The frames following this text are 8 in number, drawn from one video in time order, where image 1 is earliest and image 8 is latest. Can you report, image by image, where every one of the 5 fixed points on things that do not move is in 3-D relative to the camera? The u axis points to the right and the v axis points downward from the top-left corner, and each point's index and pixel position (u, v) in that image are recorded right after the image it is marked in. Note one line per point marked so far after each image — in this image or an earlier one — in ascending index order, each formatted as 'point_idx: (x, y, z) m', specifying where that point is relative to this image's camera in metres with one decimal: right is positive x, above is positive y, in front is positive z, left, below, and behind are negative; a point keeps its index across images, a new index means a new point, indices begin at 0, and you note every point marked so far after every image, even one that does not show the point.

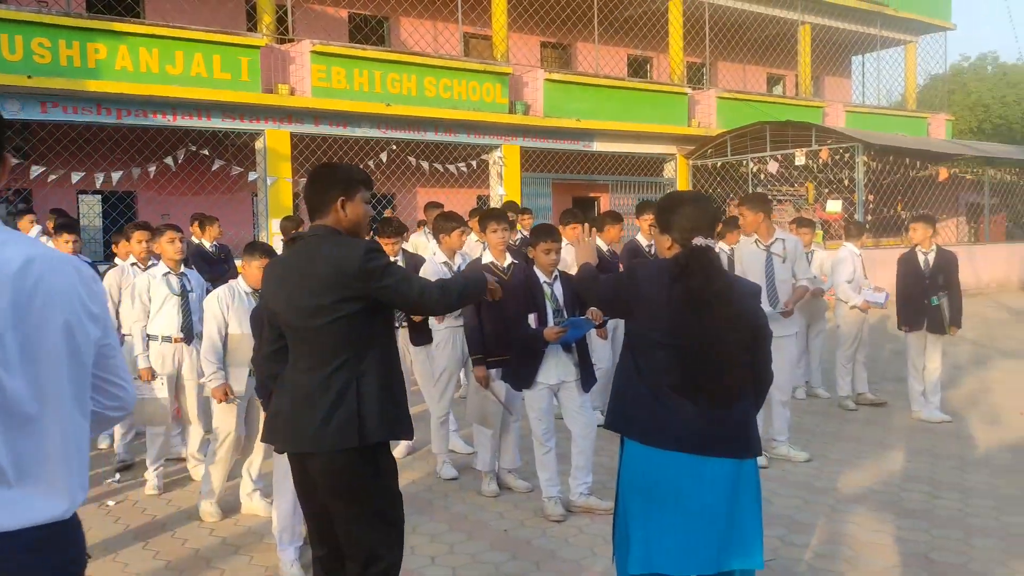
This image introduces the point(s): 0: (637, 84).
0: (+2.7, +4.5, +18.2) m
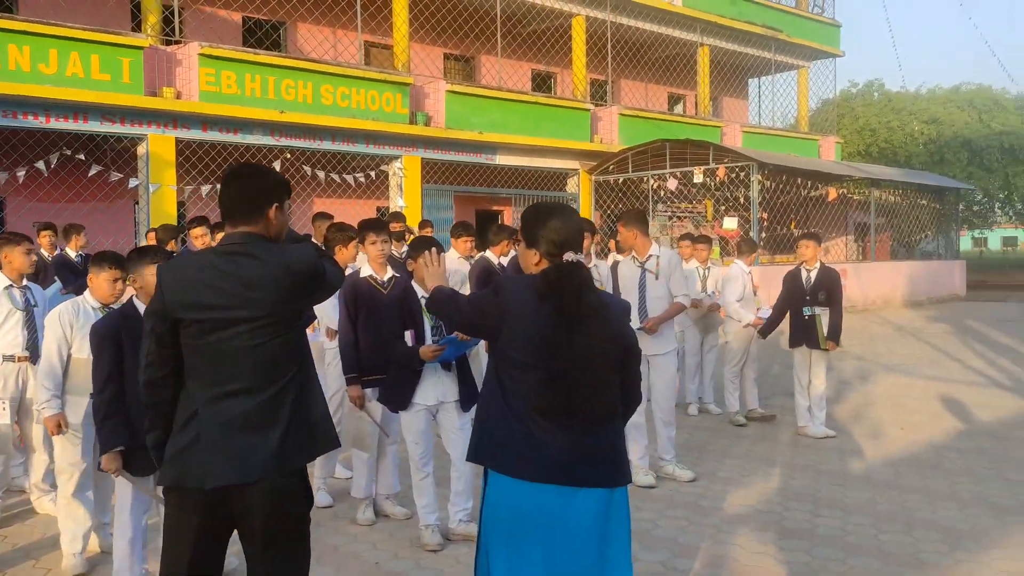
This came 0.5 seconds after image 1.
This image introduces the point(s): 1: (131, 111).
0: (+0.6, +4.1, +18.2) m
1: (-5.7, +2.7, +12.6) m
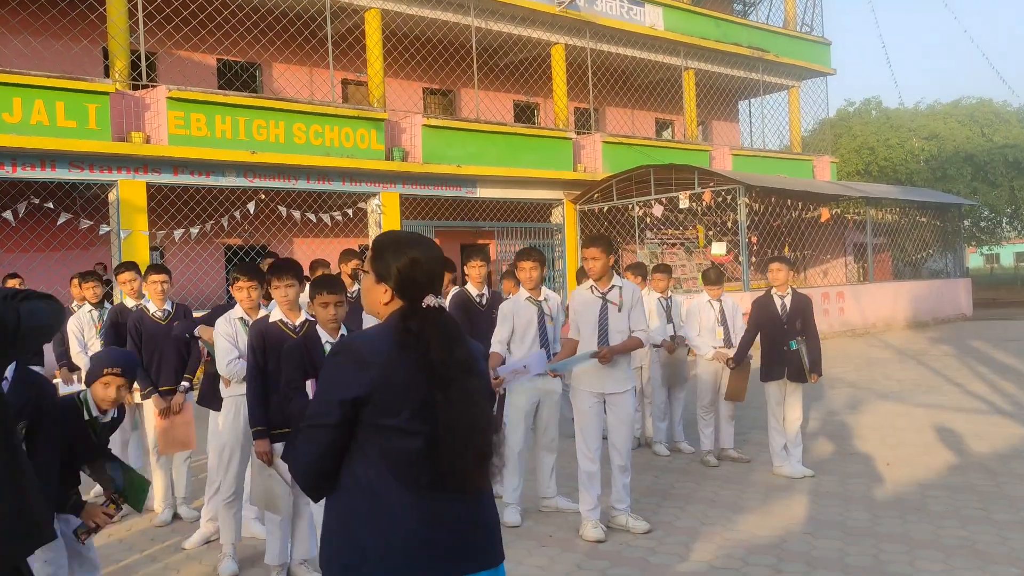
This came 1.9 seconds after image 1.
0: (+0.2, +3.4, +17.9) m
1: (-6.1, +1.9, +12.3) m
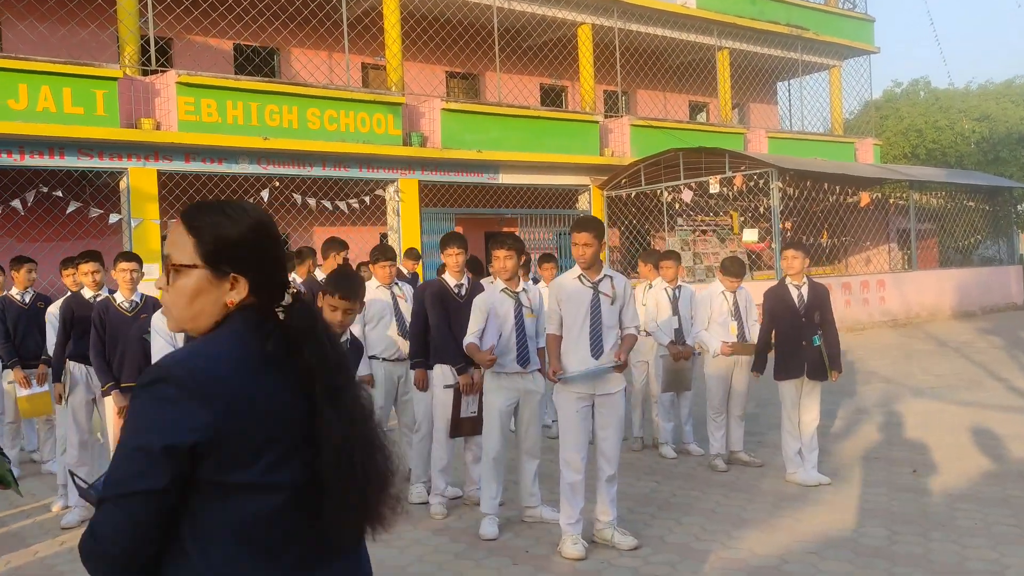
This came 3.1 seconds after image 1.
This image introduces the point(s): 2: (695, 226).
0: (+0.6, +3.6, +17.3) m
1: (-5.9, +2.1, +12.1) m
2: (+4.1, +1.4, +18.5) m
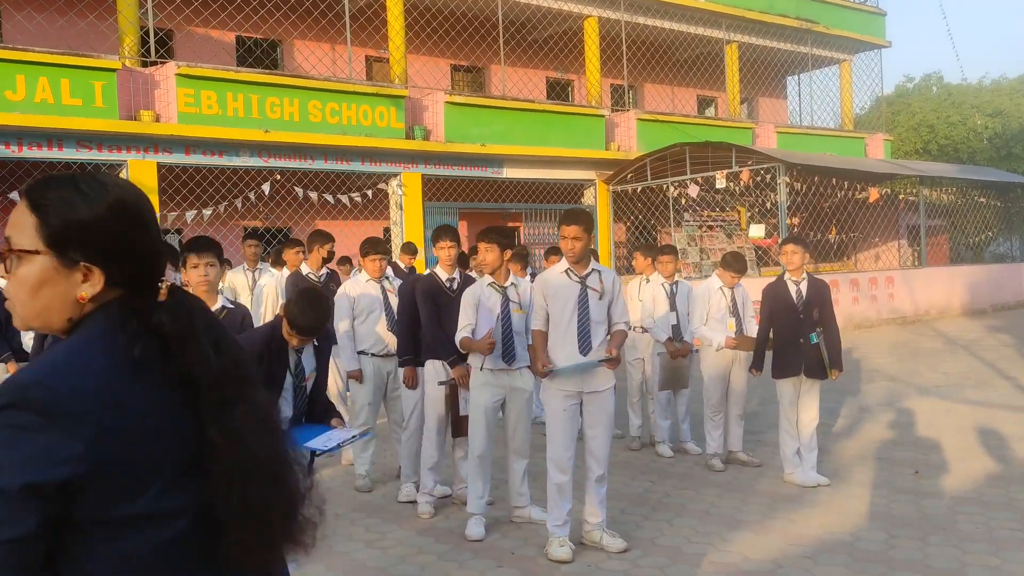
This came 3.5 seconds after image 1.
0: (+0.7, +3.7, +17.2) m
1: (-5.9, +2.2, +12.1) m
2: (+4.2, +1.5, +18.3) m
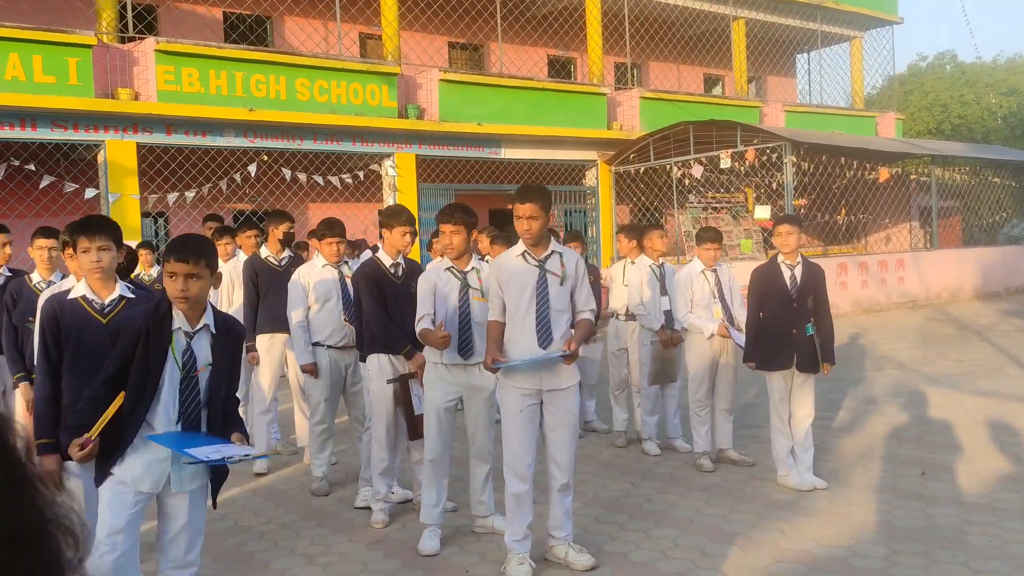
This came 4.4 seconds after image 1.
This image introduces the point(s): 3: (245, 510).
0: (+0.7, +4.1, +16.6) m
1: (-6.0, +2.4, +11.6) m
2: (+4.1, +1.8, +17.8) m
3: (-1.6, -1.3, +5.0) m
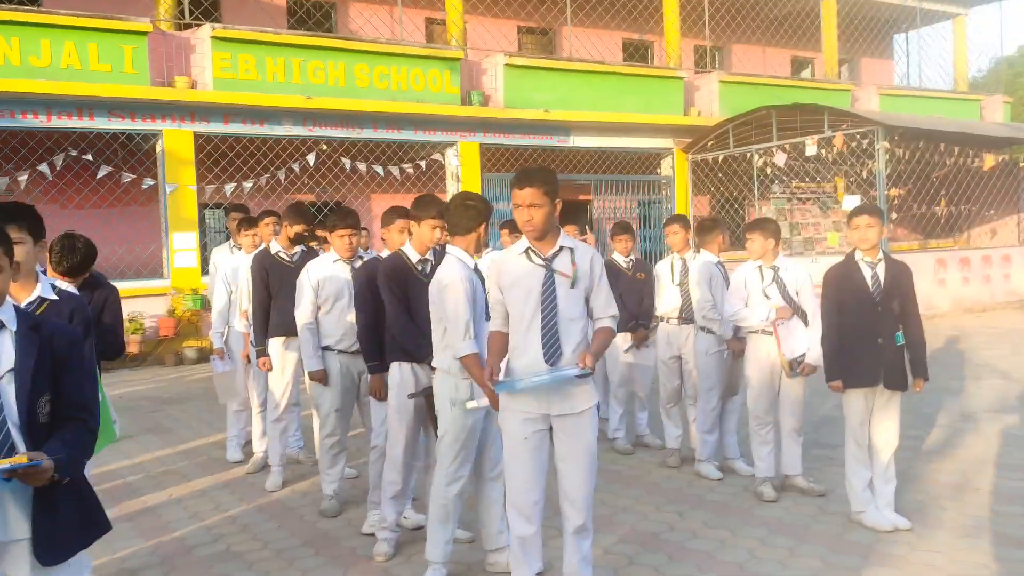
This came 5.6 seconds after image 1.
0: (+2.0, +4.2, +15.8) m
1: (-5.1, +2.5, +11.5) m
2: (+5.5, +1.9, +16.6) m
3: (-1.5, -1.3, +4.6) m
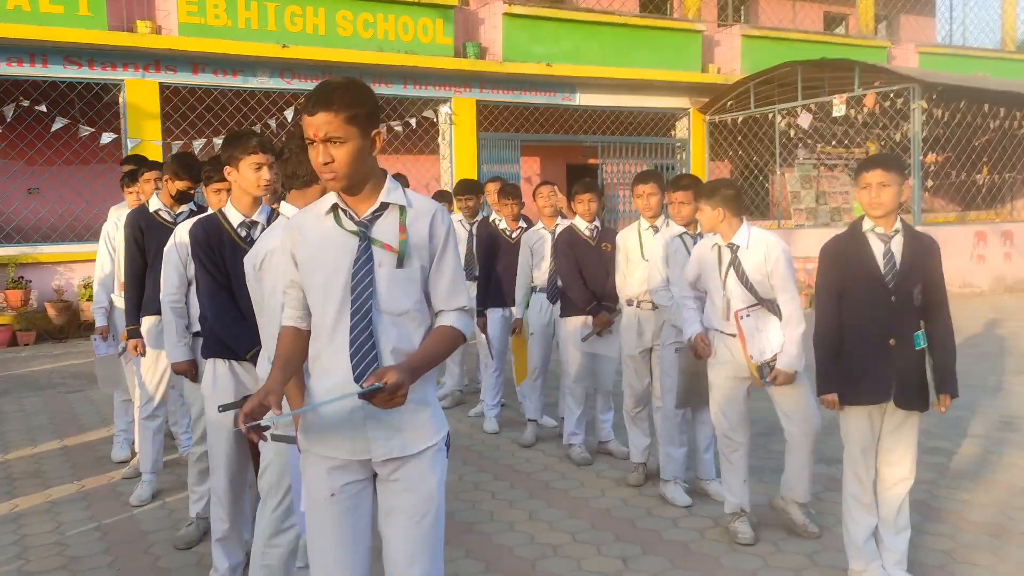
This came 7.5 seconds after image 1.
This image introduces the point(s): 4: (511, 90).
0: (+2.0, +4.7, +14.5) m
1: (-5.3, +3.0, +10.5) m
2: (+5.5, +2.4, +15.3) m
3: (-1.9, -1.2, +3.6) m
4: (-0.1, +3.3, +13.7) m
